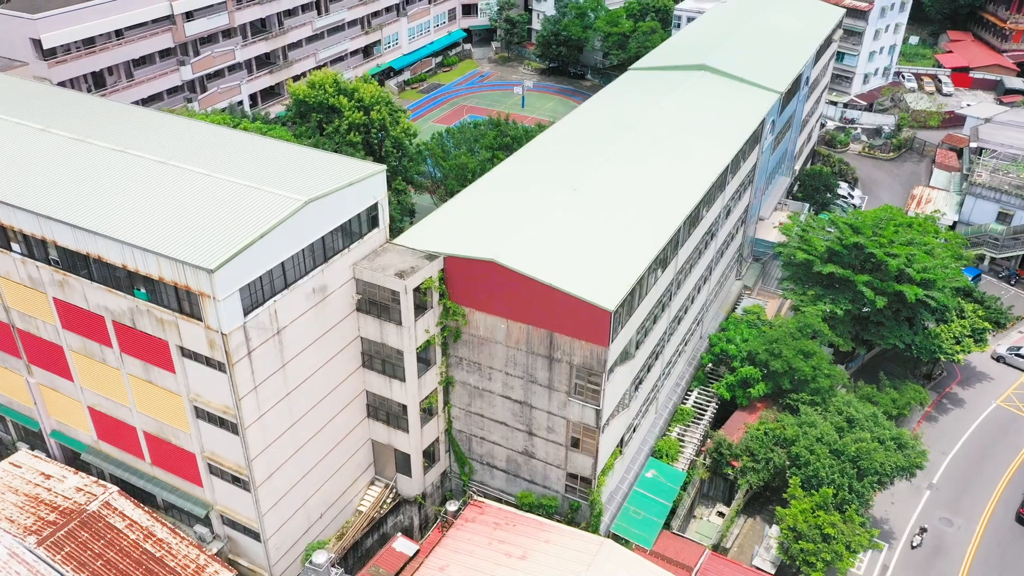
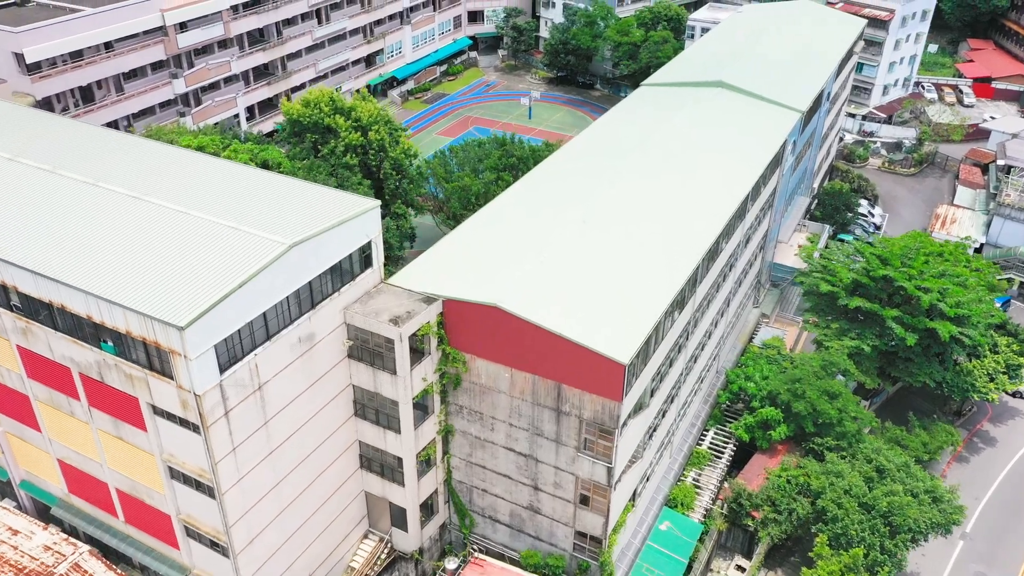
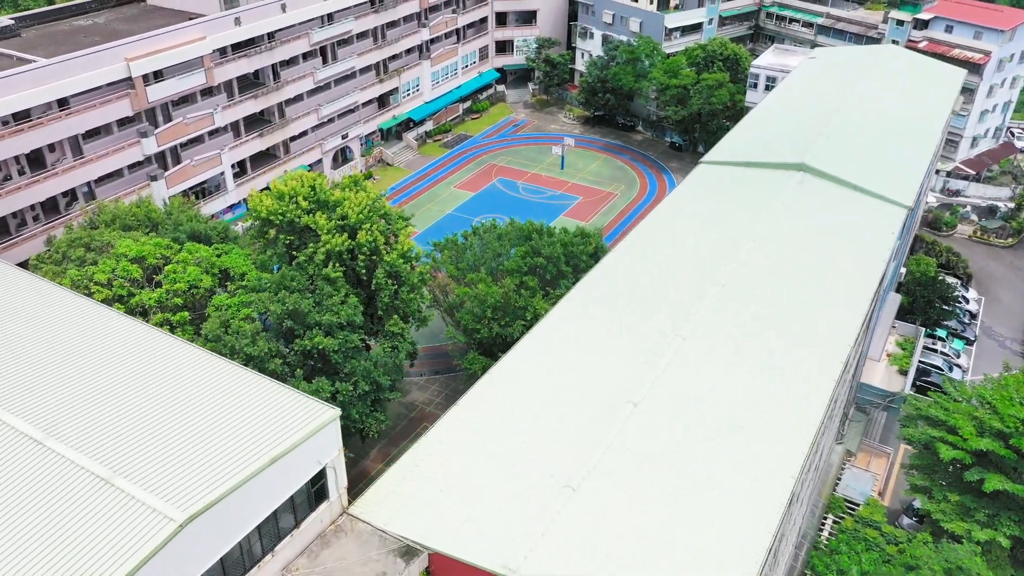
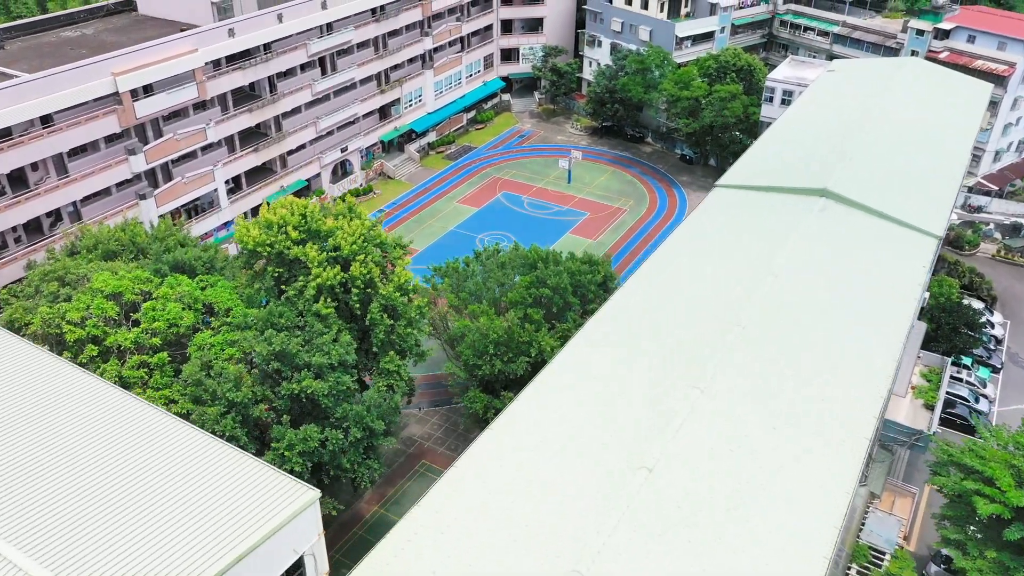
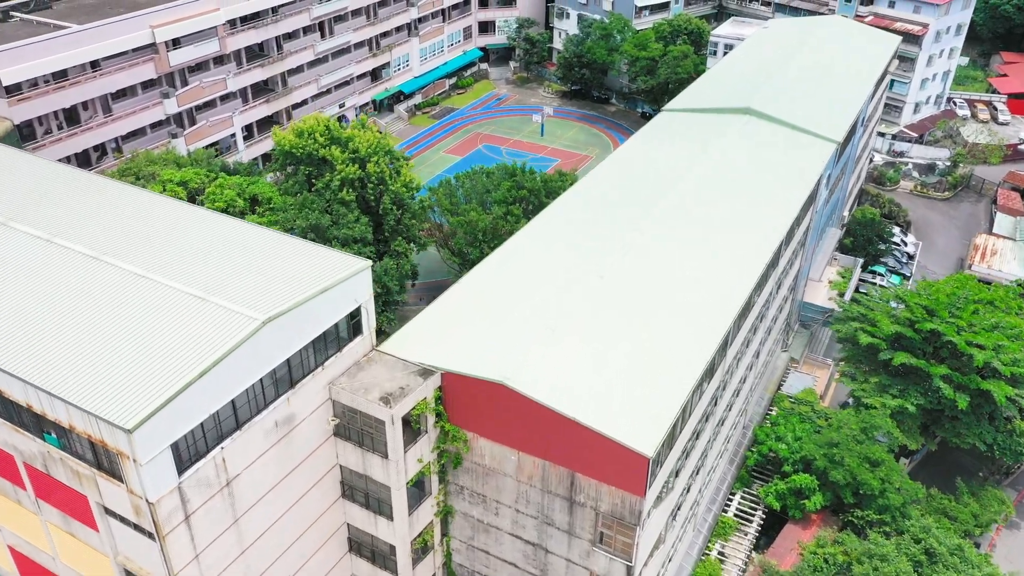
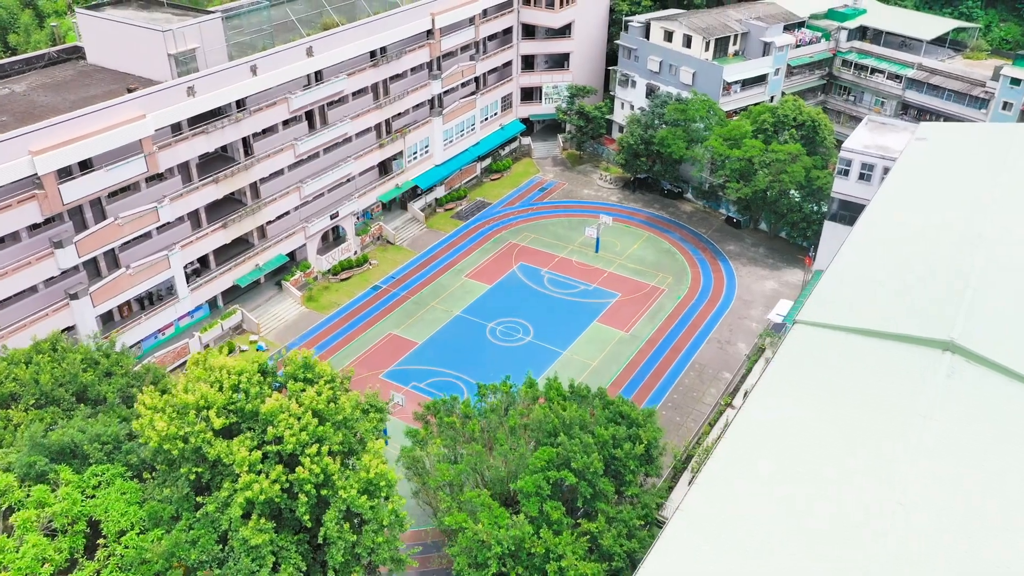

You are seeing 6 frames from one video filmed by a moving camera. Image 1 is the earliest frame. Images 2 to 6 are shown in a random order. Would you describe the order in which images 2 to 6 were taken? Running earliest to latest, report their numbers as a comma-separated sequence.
2, 5, 3, 4, 6
